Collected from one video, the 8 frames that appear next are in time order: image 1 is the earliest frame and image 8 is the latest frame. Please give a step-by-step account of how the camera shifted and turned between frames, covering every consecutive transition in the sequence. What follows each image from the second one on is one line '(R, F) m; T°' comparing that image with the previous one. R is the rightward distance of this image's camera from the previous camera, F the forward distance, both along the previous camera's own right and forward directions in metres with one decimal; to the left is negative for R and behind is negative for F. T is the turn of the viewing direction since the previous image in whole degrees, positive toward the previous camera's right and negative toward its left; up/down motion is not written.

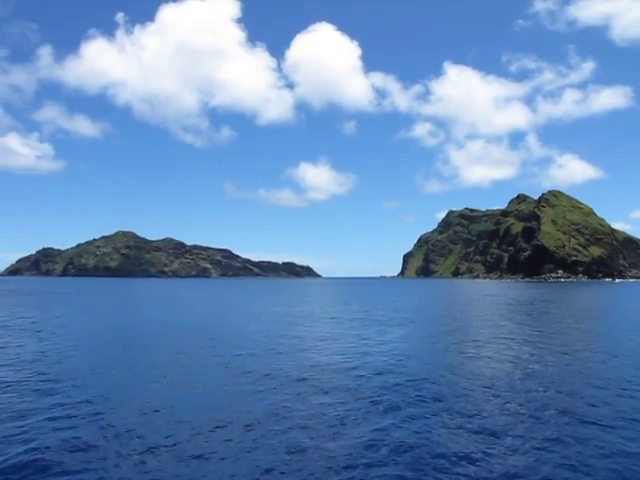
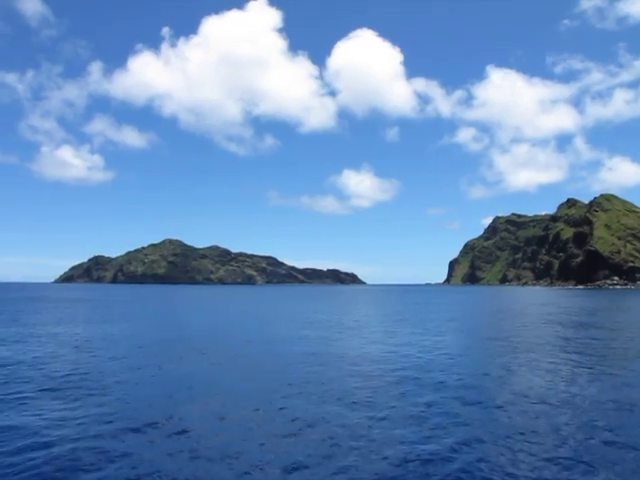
(-0.6, +0.4) m; -4°
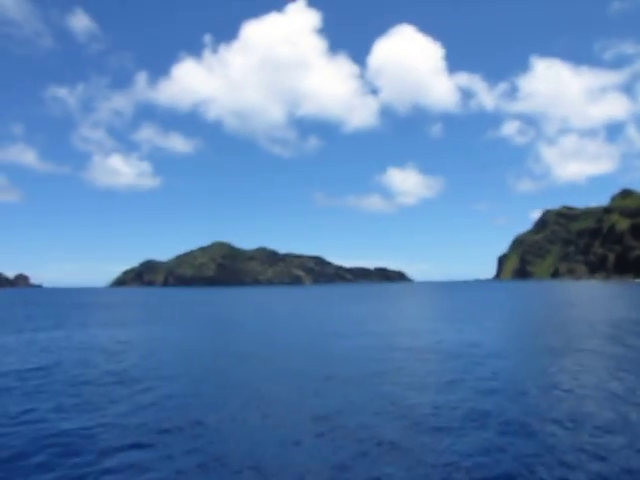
(-0.8, +0.1) m; -4°
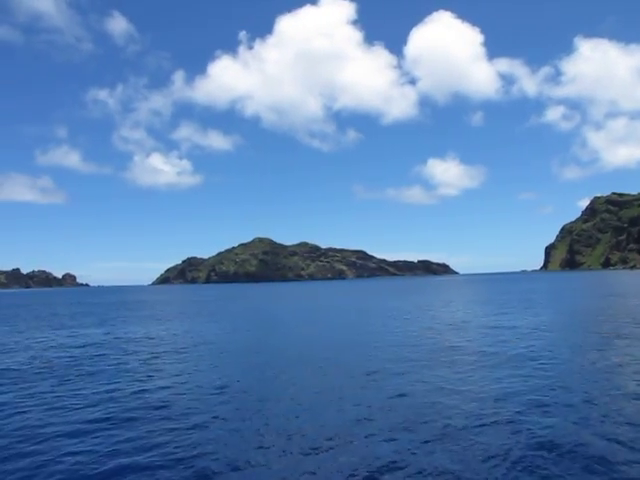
(-0.6, +0.9) m; -4°
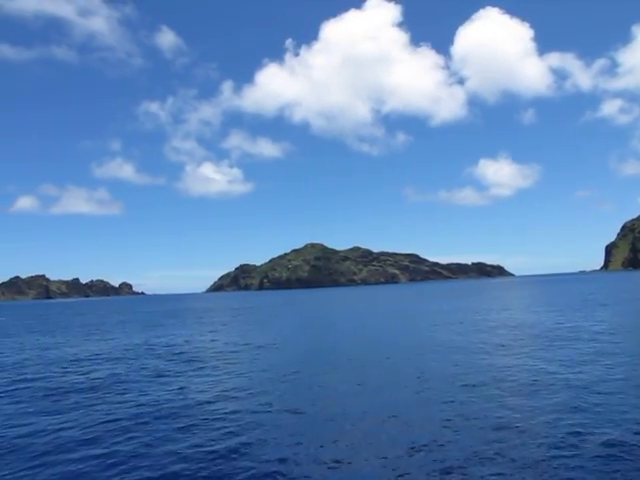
(-0.7, +0.3) m; -5°
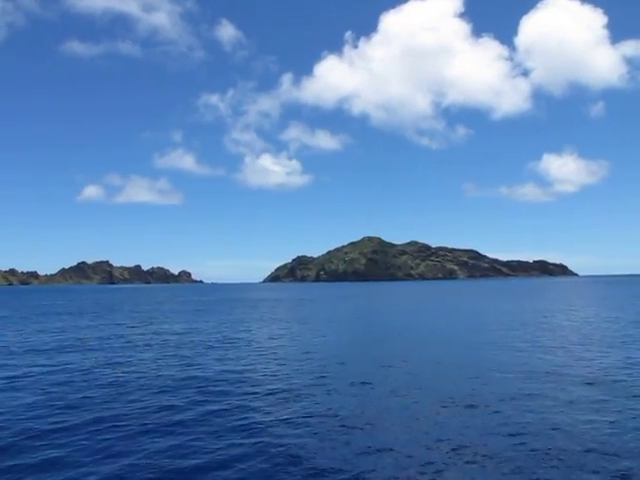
(-0.8, +0.2) m; -5°
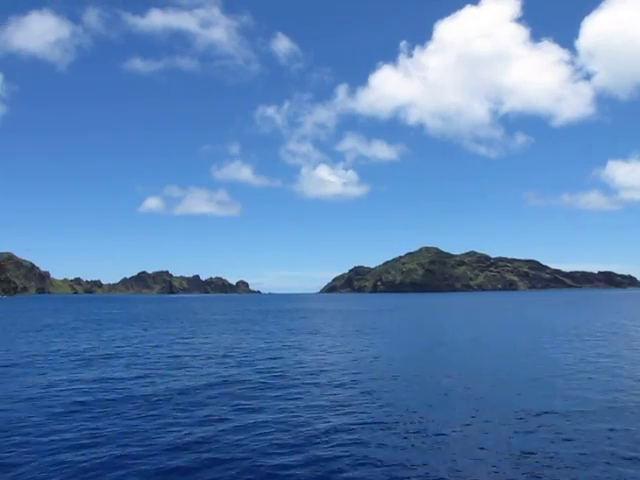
(-0.5, -0.2) m; -5°
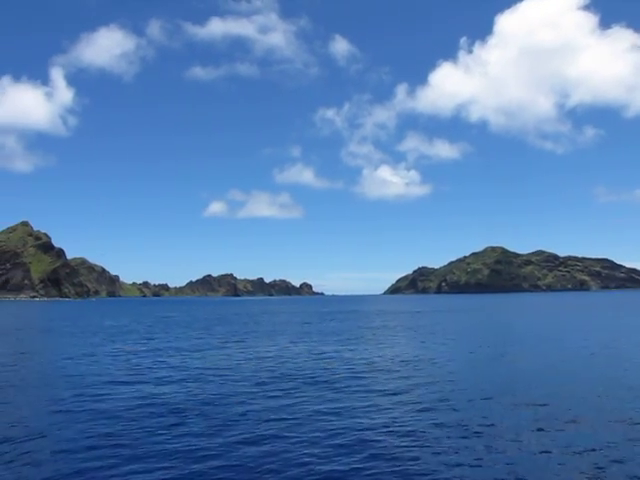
(-0.3, -0.2) m; -6°
